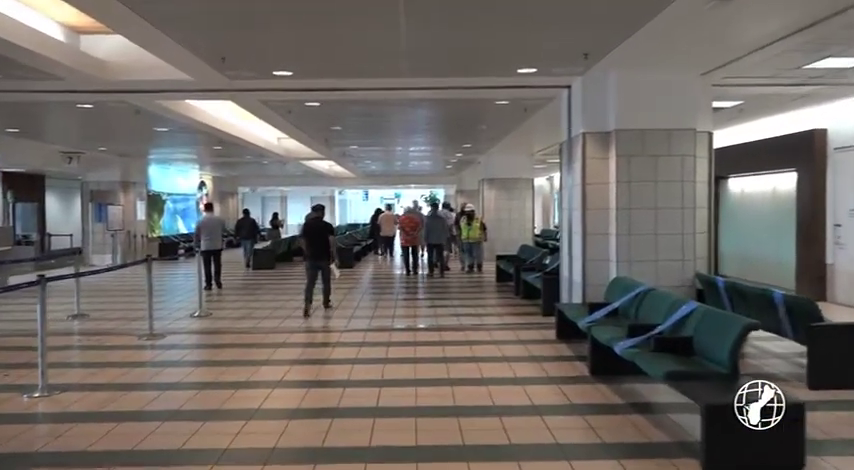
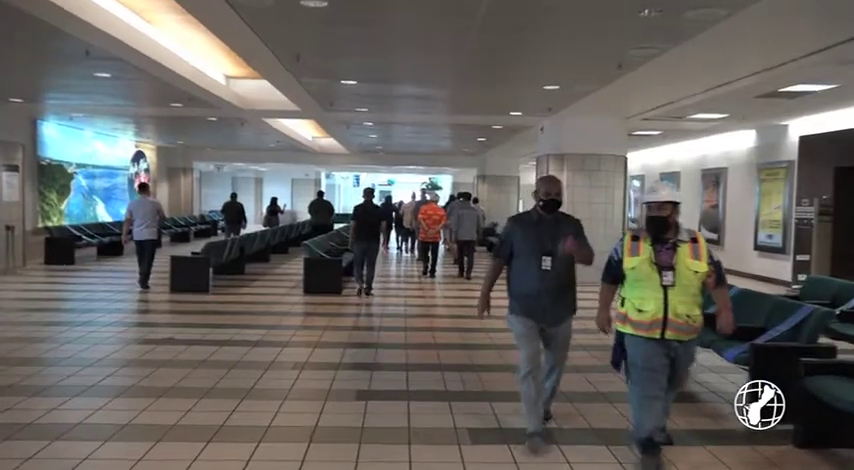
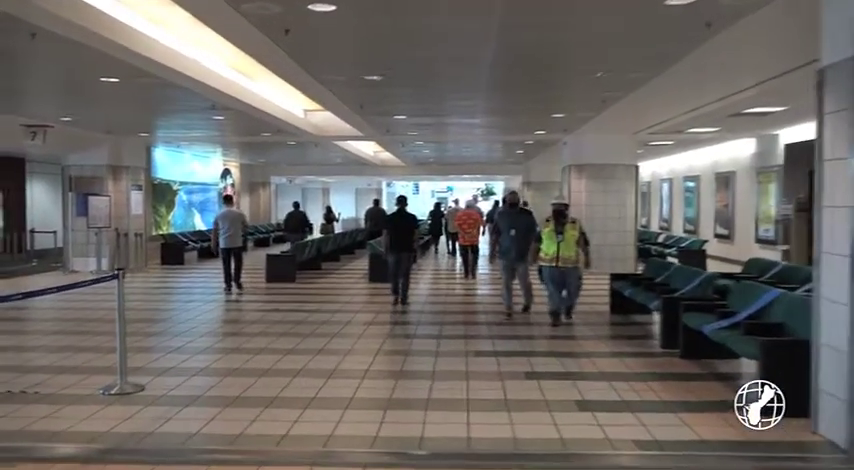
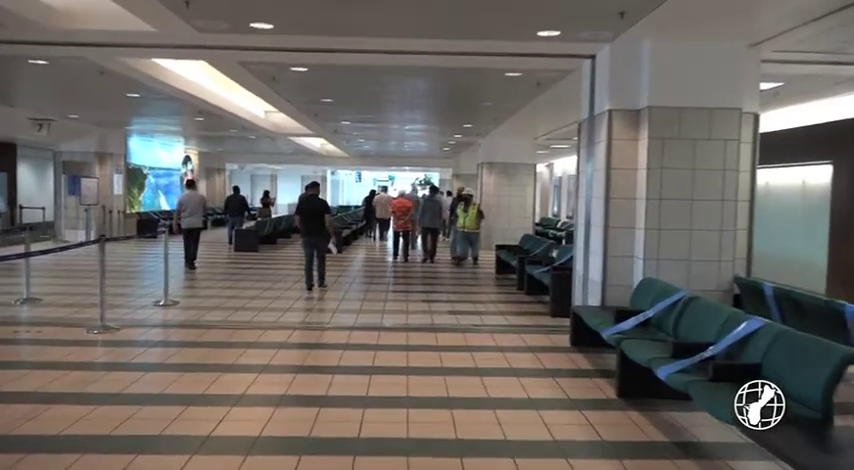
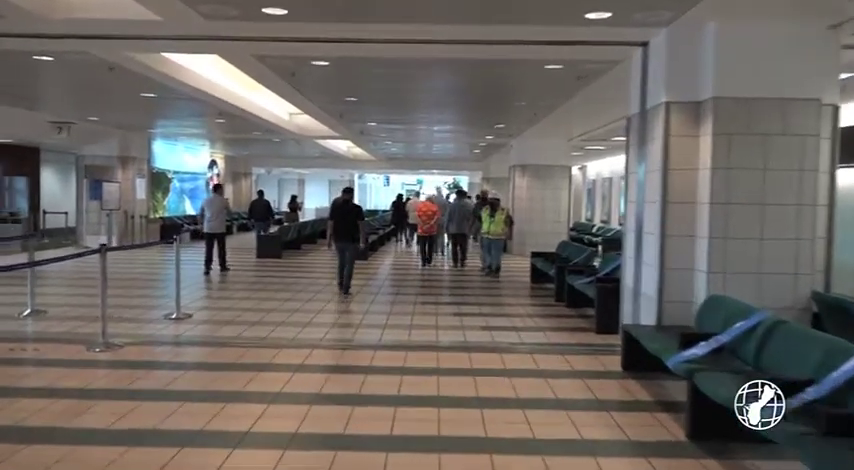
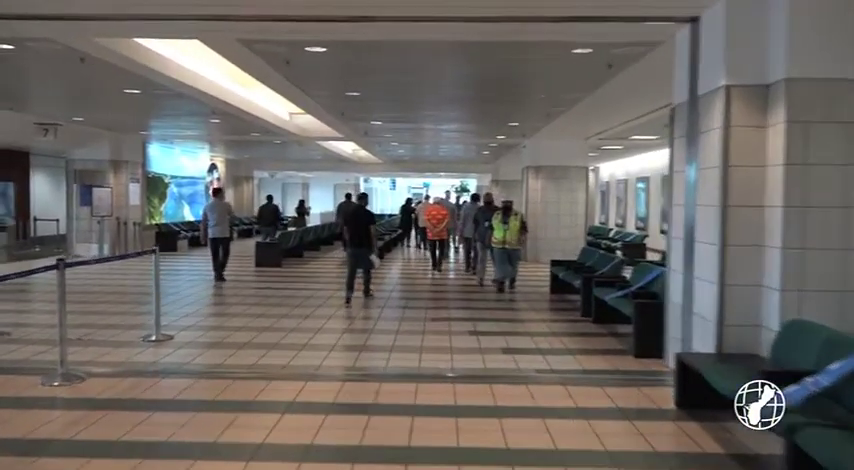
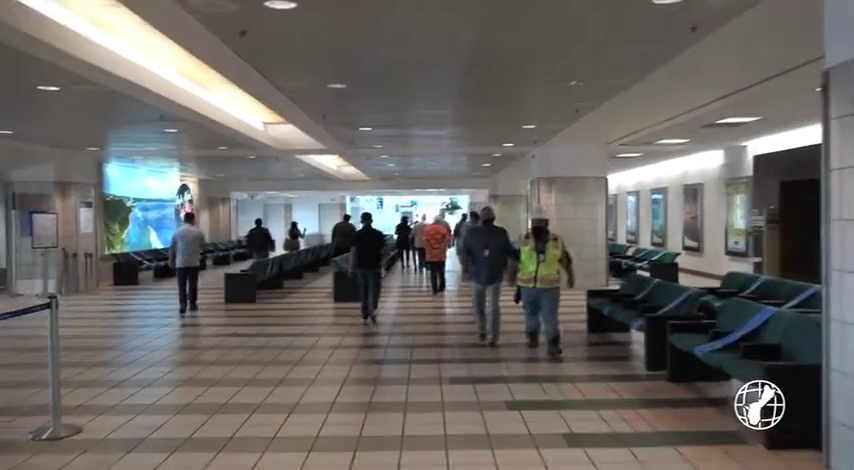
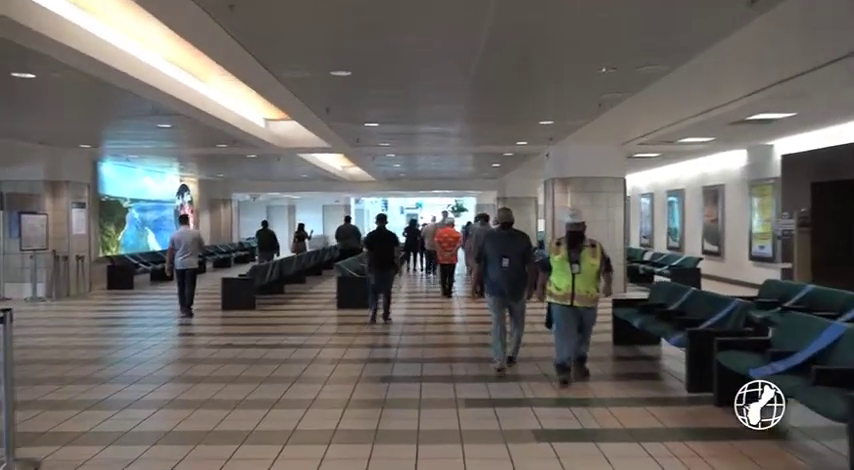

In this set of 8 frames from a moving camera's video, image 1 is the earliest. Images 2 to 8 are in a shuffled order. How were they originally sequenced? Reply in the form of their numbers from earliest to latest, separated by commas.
4, 5, 6, 3, 7, 8, 2
